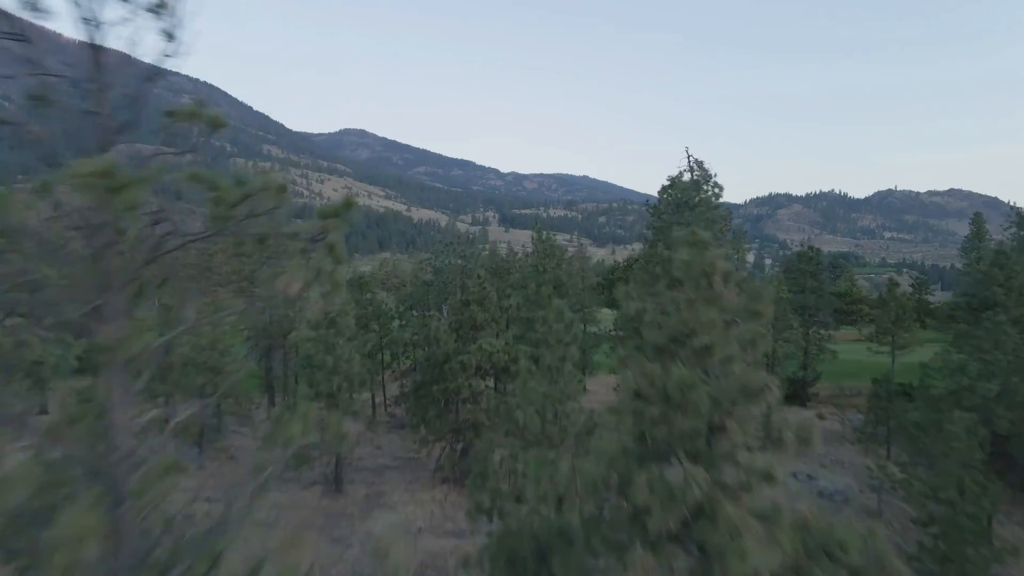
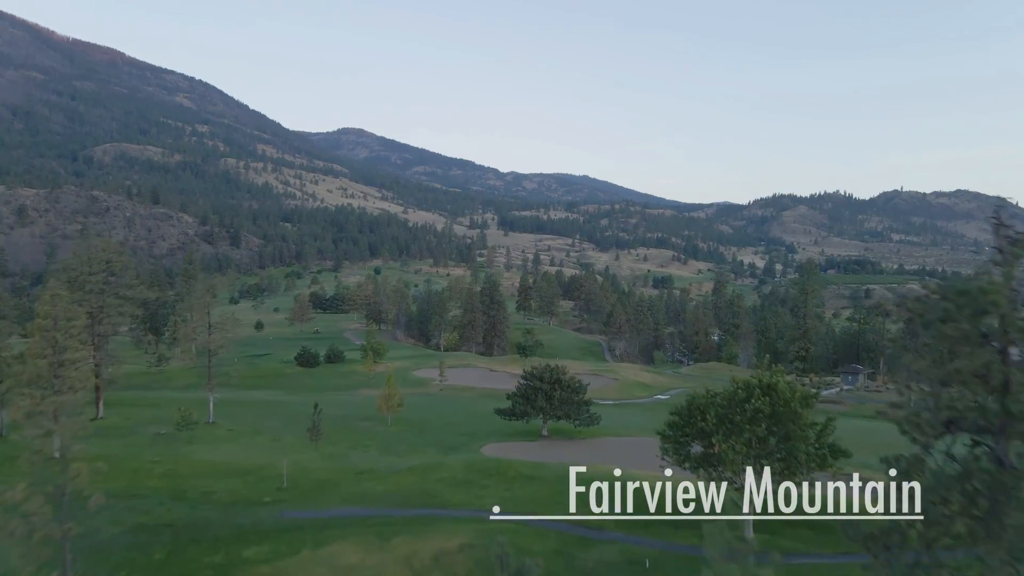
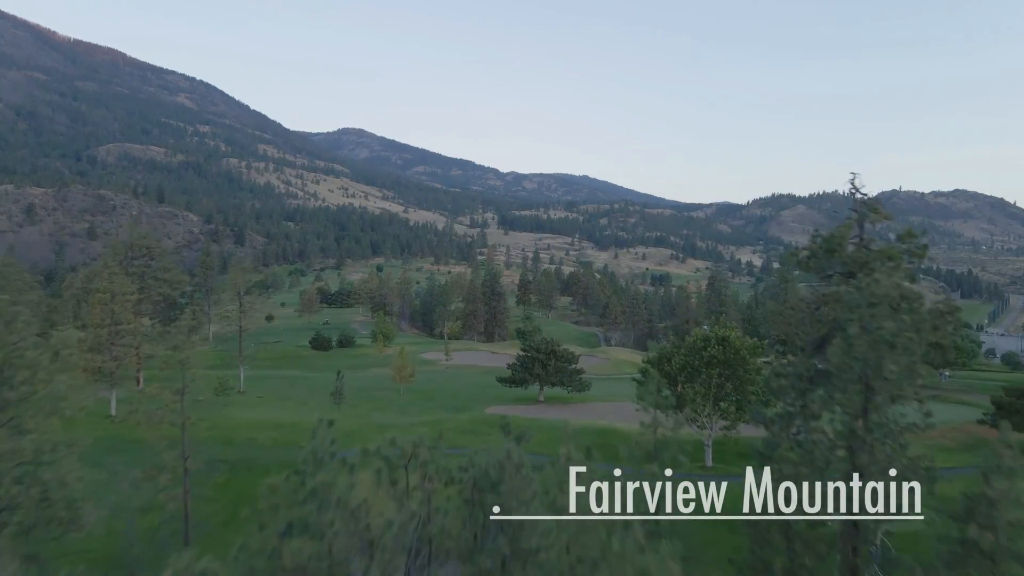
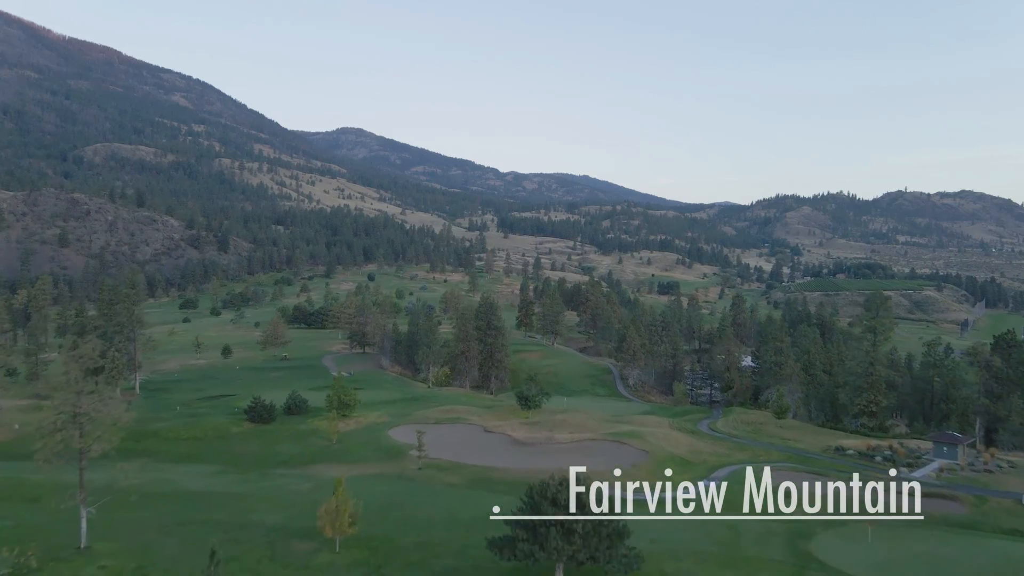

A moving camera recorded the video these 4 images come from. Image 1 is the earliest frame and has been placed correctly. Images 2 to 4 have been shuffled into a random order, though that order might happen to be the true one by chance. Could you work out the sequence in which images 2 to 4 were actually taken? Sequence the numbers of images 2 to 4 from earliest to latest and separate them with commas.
3, 2, 4
